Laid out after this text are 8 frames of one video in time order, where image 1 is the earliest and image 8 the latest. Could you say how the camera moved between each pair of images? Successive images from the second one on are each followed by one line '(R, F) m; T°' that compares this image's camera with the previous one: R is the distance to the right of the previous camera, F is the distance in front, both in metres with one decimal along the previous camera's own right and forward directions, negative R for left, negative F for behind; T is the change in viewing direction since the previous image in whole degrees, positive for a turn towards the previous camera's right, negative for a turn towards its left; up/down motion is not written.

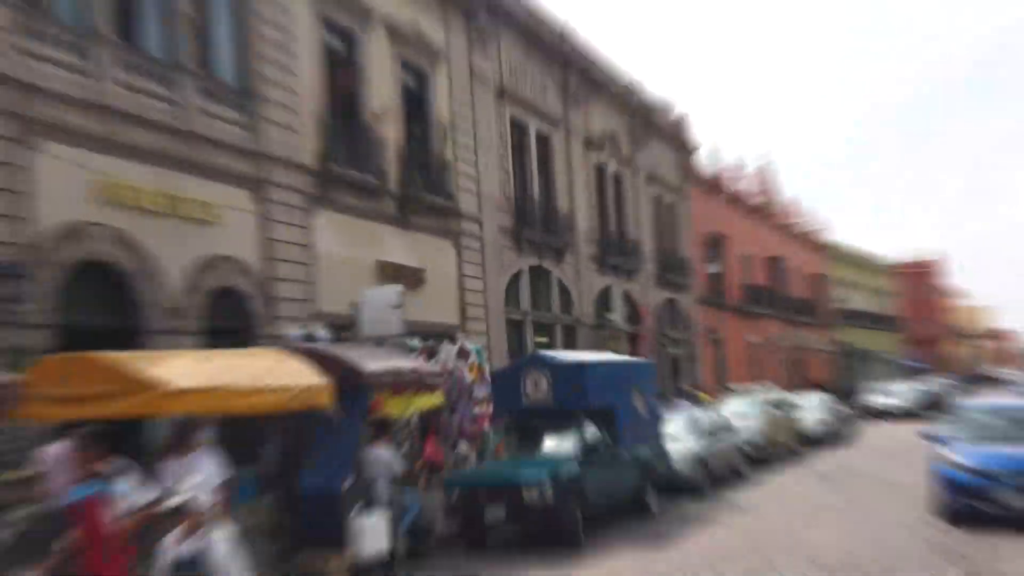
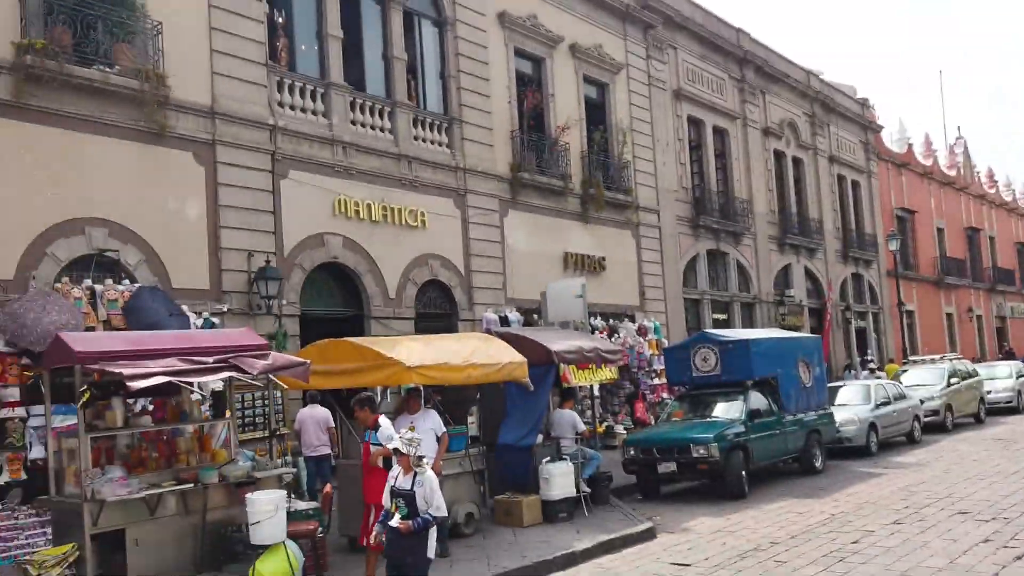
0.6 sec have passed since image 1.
(+0.5, -2.1) m; -12°
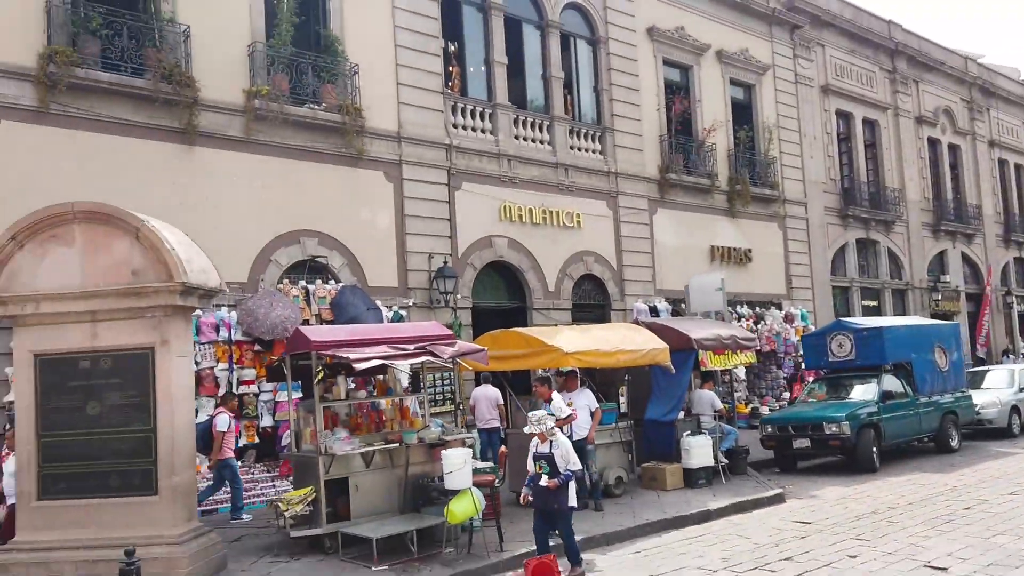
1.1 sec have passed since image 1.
(+0.2, -1.7) m; -10°
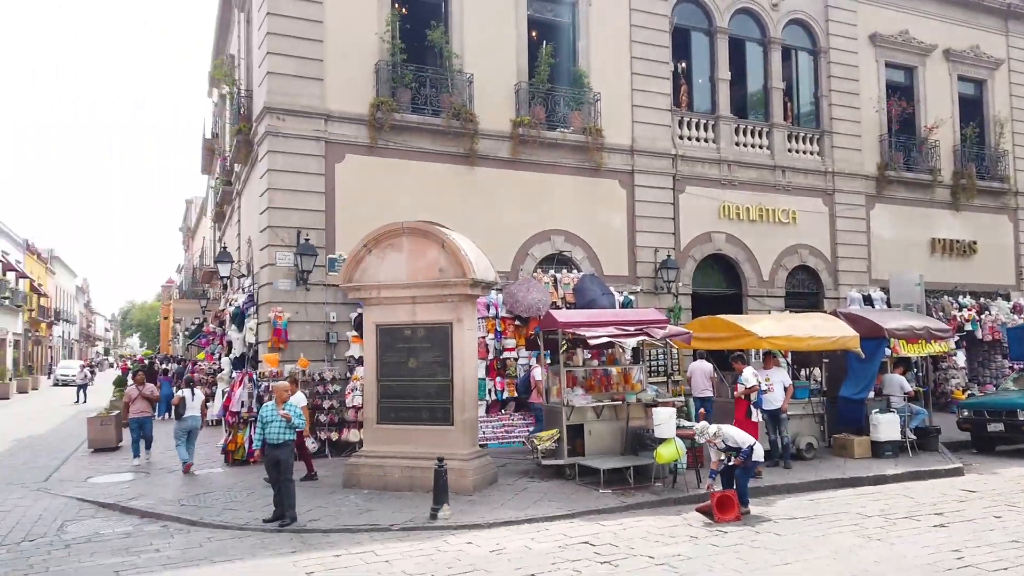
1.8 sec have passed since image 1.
(+0.5, -3.0) m; -14°
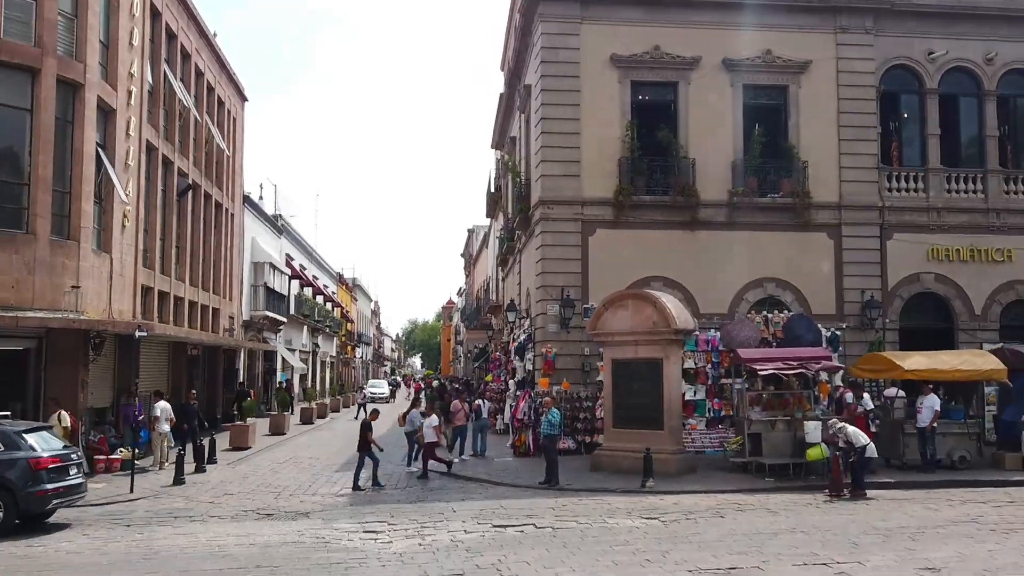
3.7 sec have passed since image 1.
(+1.3, -4.9) m; -16°
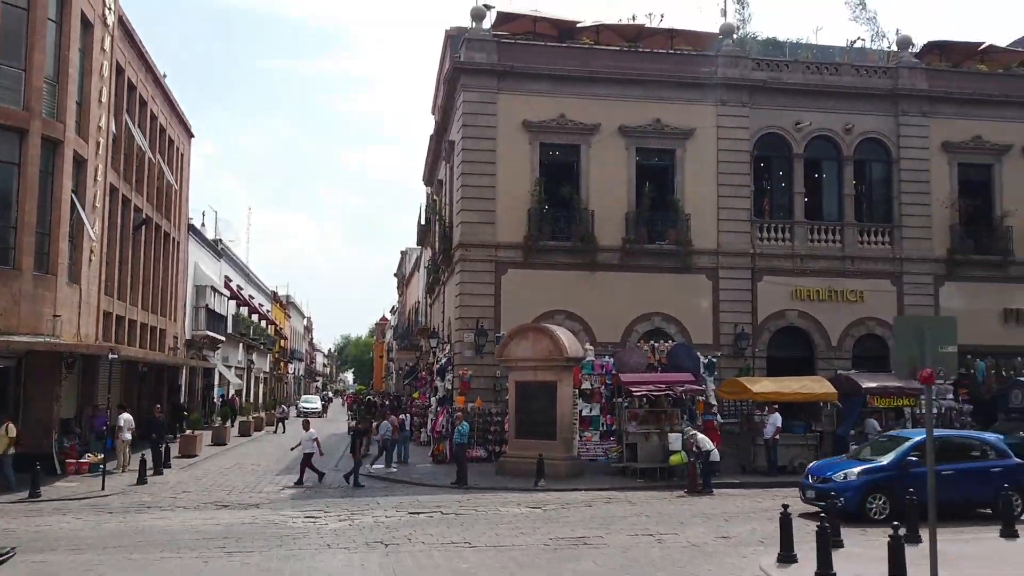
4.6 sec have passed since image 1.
(+0.2, -3.3) m; +4°
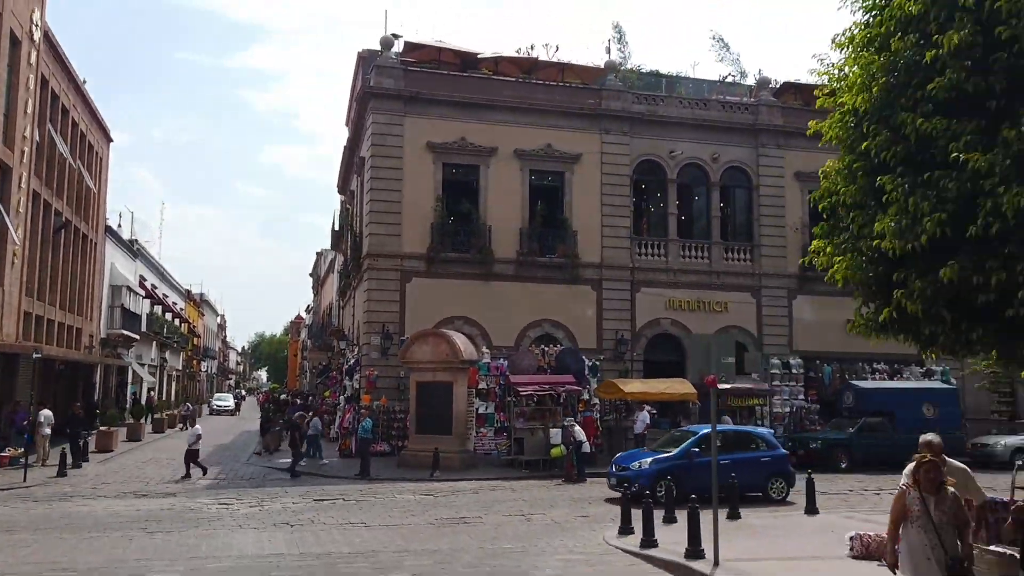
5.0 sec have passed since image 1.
(+0.4, -2.2) m; +5°
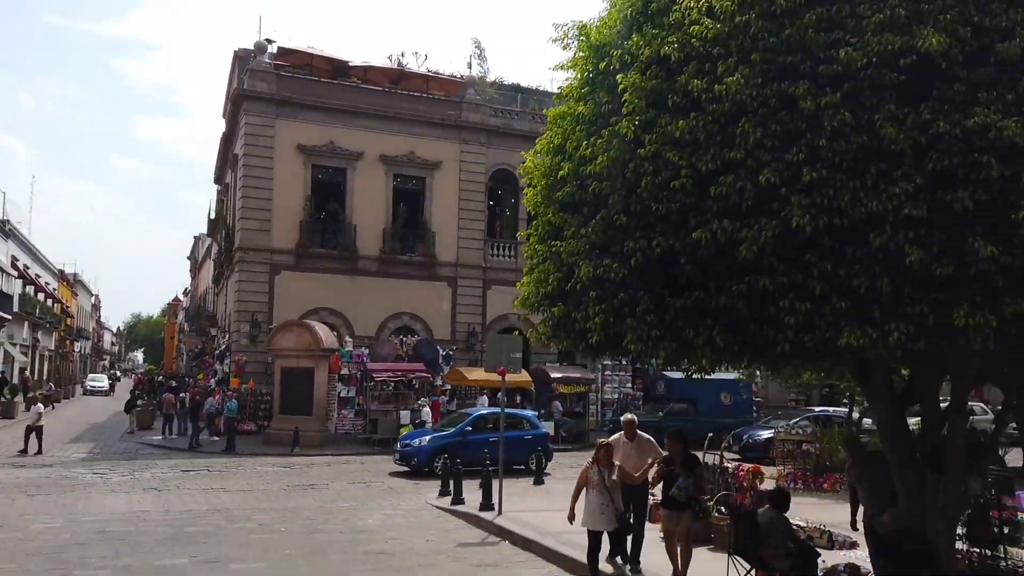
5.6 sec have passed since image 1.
(+0.7, -2.8) m; +7°
